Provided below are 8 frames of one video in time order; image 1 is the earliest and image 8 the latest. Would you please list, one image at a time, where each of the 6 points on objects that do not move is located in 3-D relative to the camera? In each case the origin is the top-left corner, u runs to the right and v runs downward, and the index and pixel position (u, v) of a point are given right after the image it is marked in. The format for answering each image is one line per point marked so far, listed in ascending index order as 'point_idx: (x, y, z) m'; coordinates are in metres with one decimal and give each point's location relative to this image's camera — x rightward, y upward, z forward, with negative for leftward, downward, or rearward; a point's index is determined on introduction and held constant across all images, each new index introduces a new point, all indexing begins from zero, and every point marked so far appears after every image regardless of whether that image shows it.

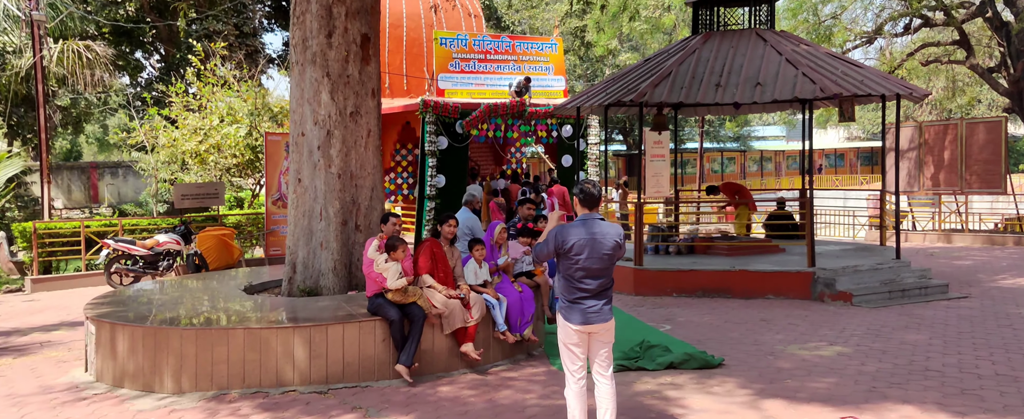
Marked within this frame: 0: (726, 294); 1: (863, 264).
0: (+2.7, -1.1, +10.6) m
1: (+4.3, -0.7, +10.5) m
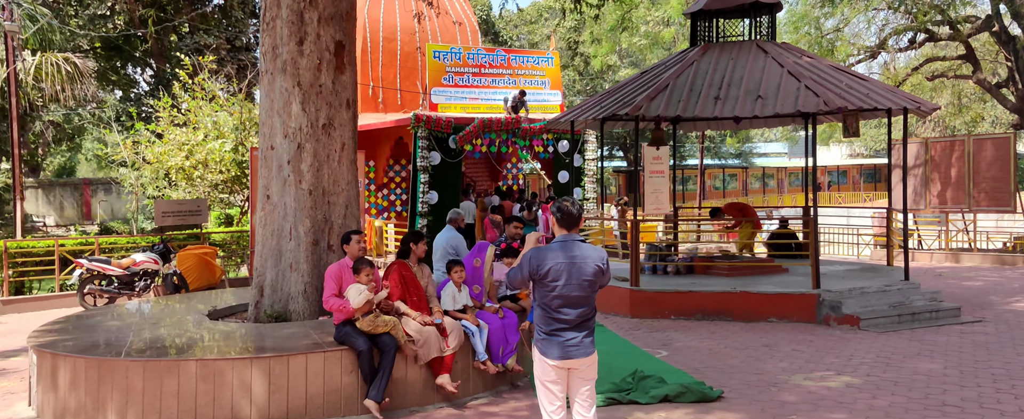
0: (+2.6, -1.3, +10.1) m
1: (+4.2, -0.9, +10.0) m
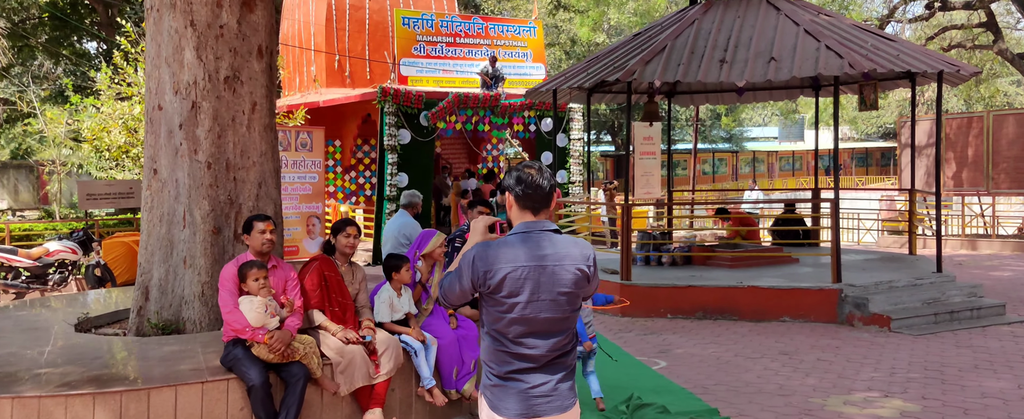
0: (+2.3, -1.1, +8.7) m
1: (+3.9, -0.7, +8.6) m
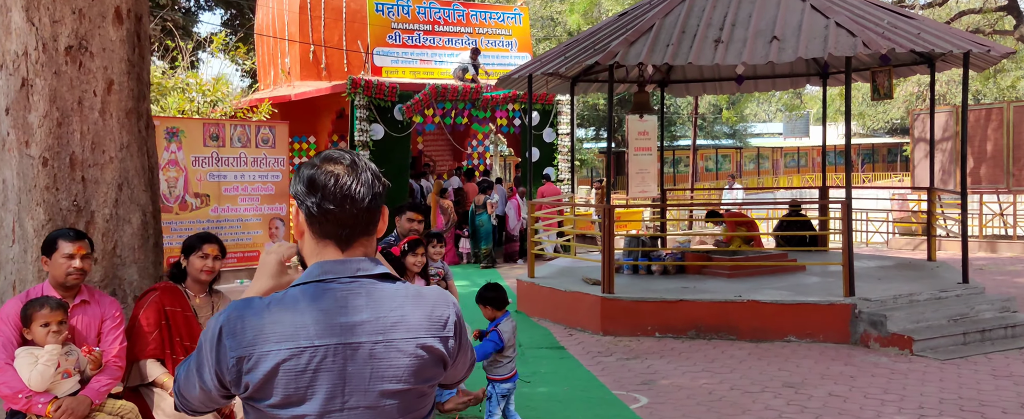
0: (+1.9, -1.1, +7.6) m
1: (+3.6, -0.7, +7.5) m
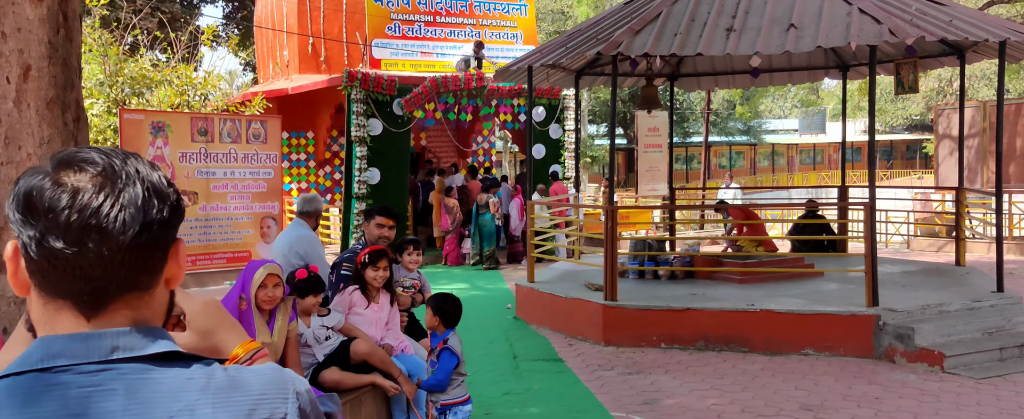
0: (+1.9, -1.1, +7.0) m
1: (+3.6, -0.8, +6.9) m
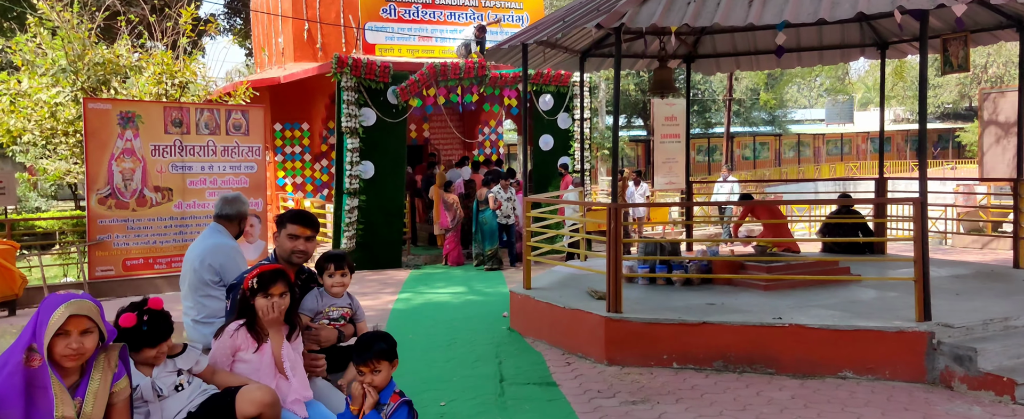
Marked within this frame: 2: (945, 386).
0: (+1.8, -1.1, +6.0) m
1: (+3.5, -0.7, +5.8) m
2: (+2.8, -1.1, +5.6) m
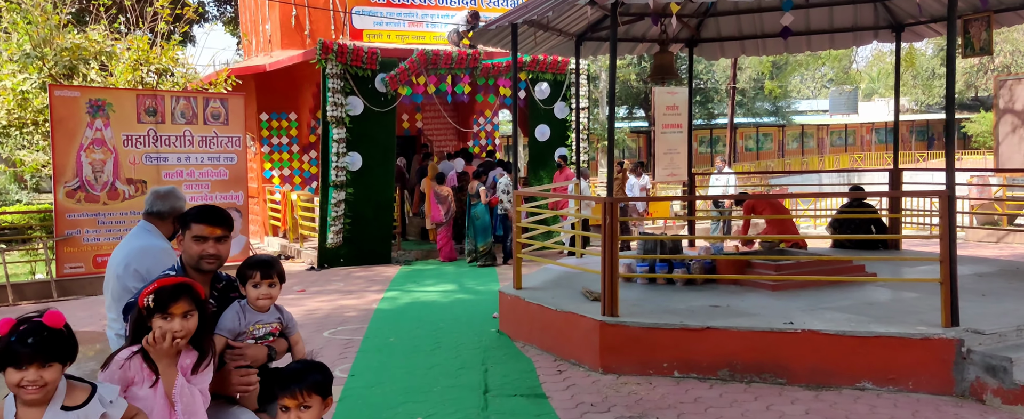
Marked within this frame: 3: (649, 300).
0: (+1.7, -1.1, +5.4) m
1: (+3.4, -0.7, +5.3) m
2: (+2.7, -1.1, +5.0) m
3: (+1.0, -0.7, +6.4) m
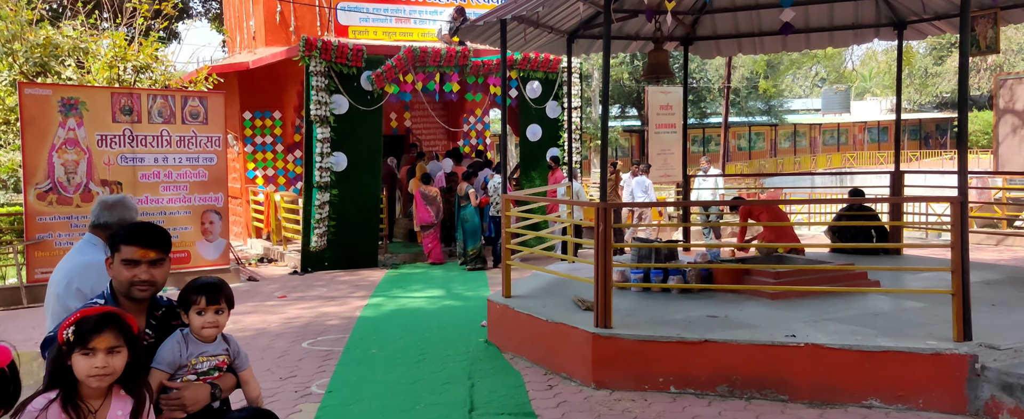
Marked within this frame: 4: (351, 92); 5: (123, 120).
0: (+1.6, -1.1, +5.1) m
1: (+3.3, -0.7, +5.0) m
2: (+2.7, -1.2, +4.7) m
3: (+0.9, -0.7, +6.1) m
4: (-2.1, +1.6, +11.3) m
5: (-4.2, +1.0, +9.1) m
